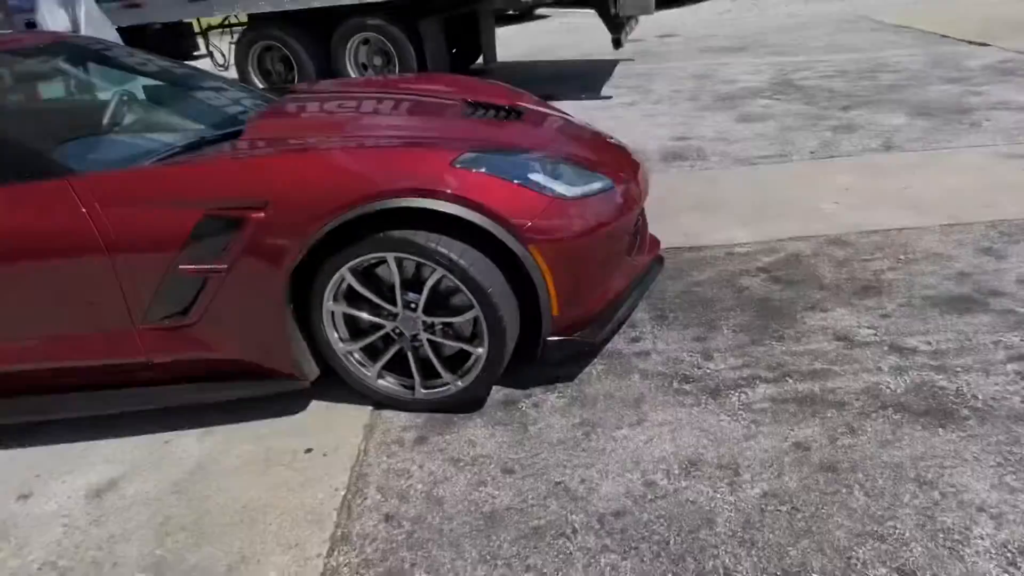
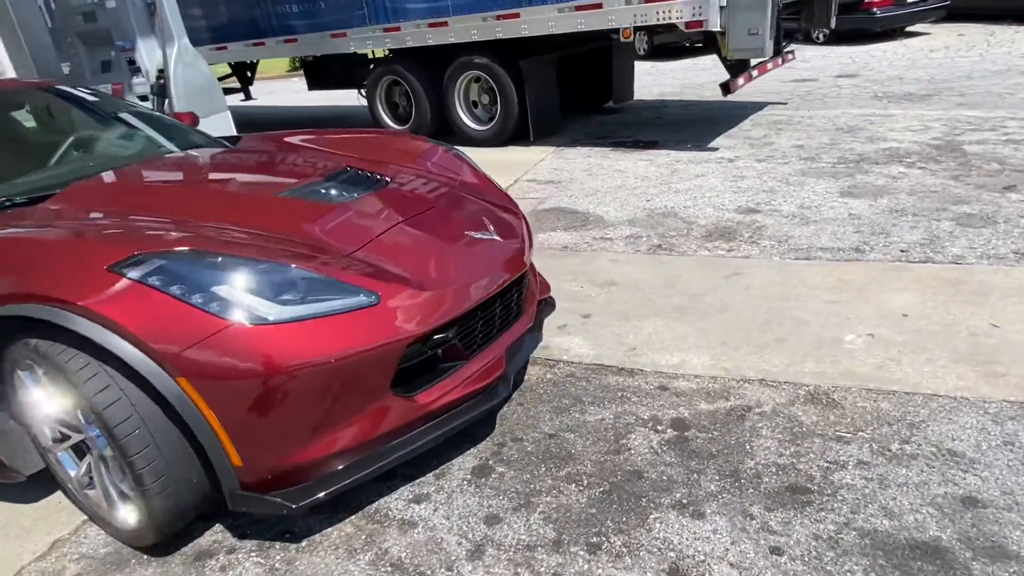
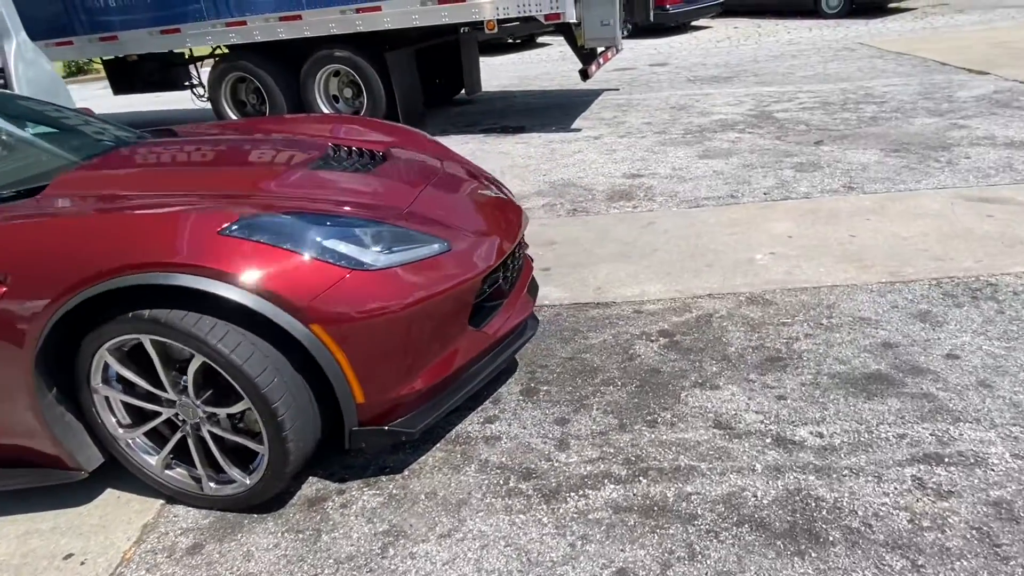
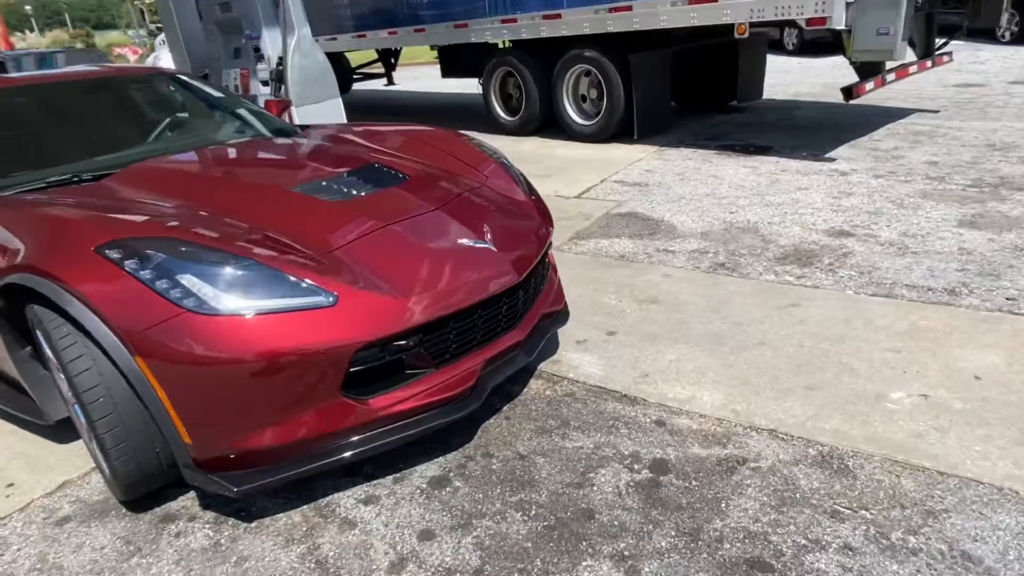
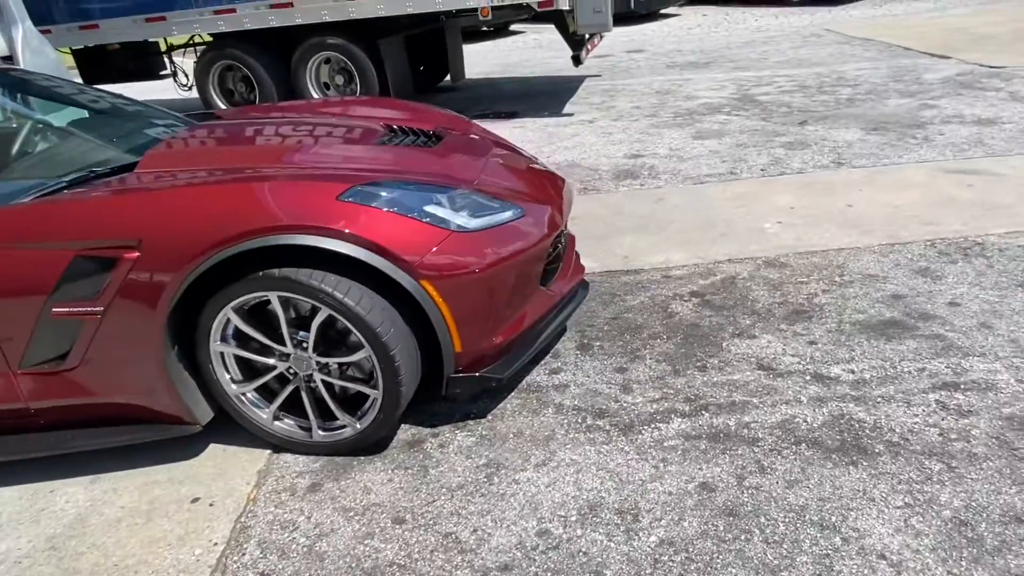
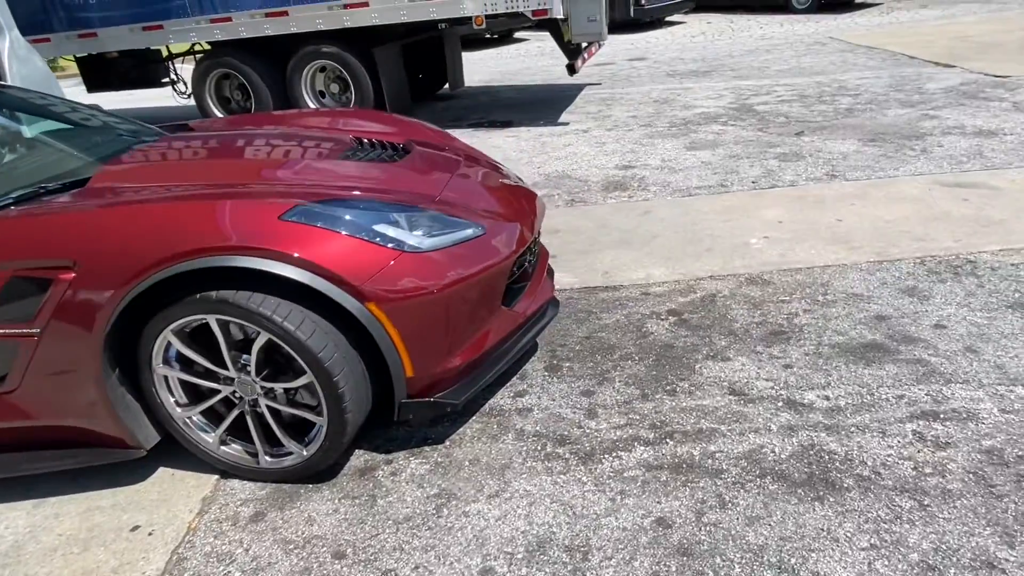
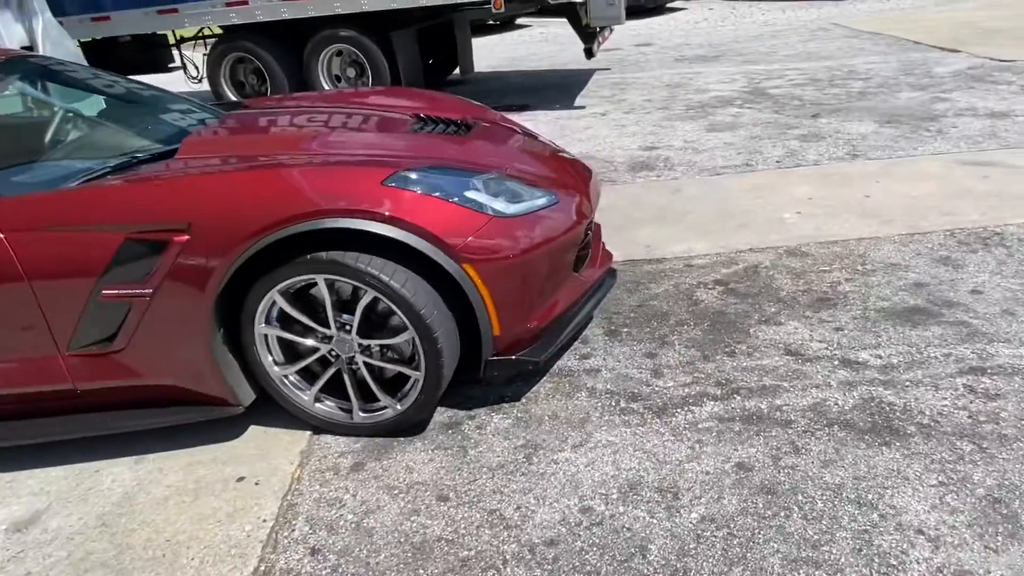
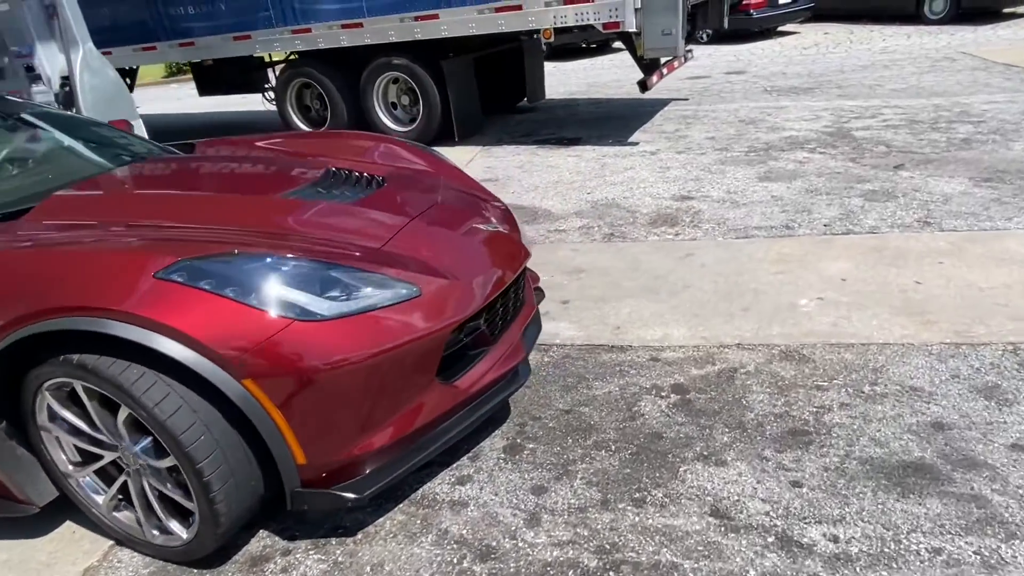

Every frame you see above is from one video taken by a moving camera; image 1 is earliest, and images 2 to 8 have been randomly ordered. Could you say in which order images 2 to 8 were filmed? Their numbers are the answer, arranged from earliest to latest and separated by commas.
7, 5, 6, 3, 8, 2, 4
